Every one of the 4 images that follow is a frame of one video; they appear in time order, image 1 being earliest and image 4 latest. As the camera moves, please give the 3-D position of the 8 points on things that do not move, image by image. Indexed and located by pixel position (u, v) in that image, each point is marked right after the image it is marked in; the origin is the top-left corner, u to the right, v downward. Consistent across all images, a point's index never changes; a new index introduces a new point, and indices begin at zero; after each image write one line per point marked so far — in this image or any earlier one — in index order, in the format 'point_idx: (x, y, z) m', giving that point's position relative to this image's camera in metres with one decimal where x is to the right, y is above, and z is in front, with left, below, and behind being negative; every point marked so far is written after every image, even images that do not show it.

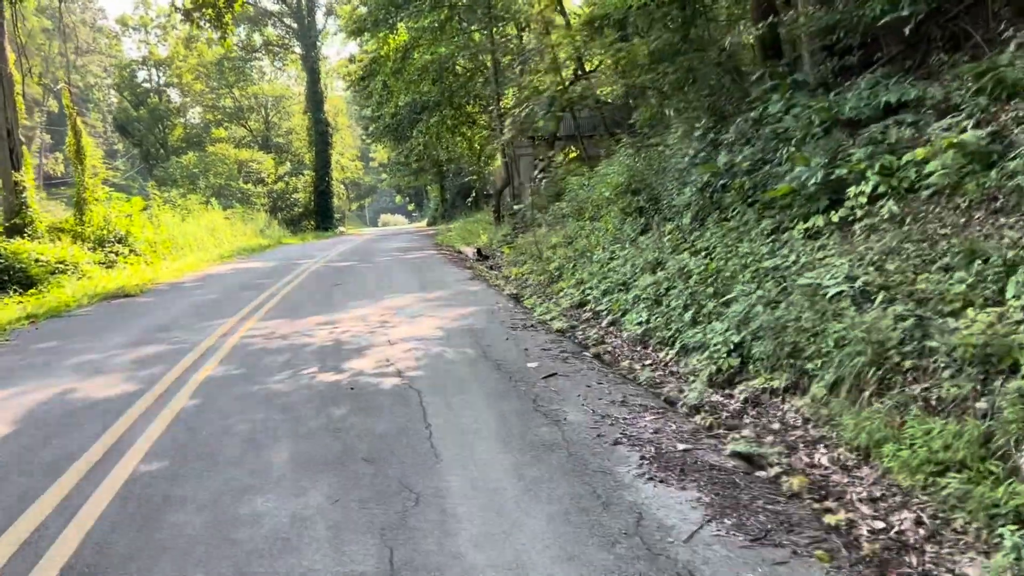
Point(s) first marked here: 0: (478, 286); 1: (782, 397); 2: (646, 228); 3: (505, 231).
0: (-0.4, 0.0, +11.5) m
1: (+1.6, -0.6, +5.3) m
2: (+1.6, +0.7, +10.8) m
3: (-0.1, +1.3, +20.0) m
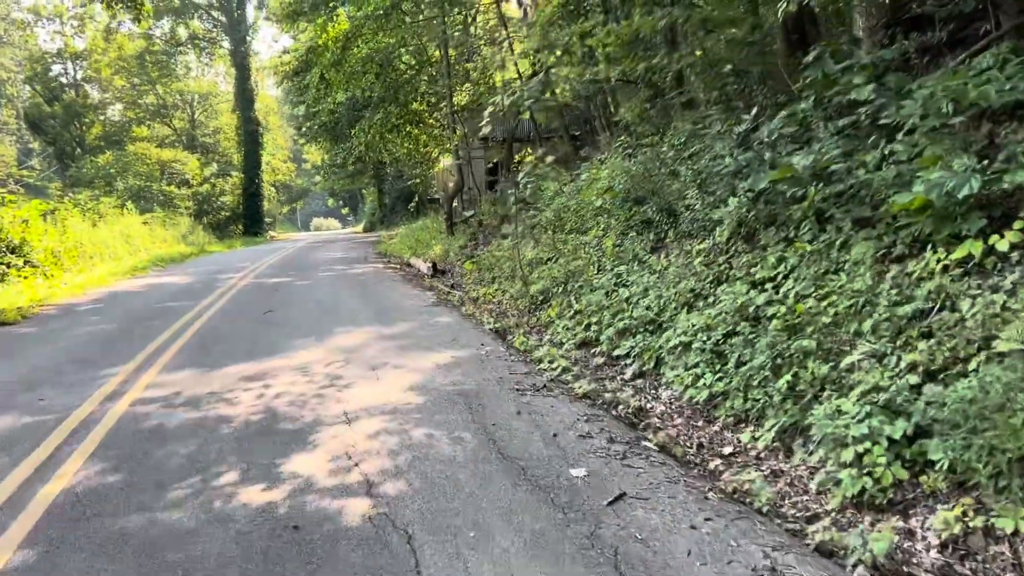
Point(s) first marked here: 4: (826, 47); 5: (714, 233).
0: (-0.7, -0.3, +9.3) m
1: (+1.8, -0.9, +3.2) m
2: (+1.5, +0.4, +8.8) m
3: (-1.0, +0.9, +17.7) m
4: (+2.6, +2.0, +7.5) m
5: (+1.7, +0.5, +7.7) m
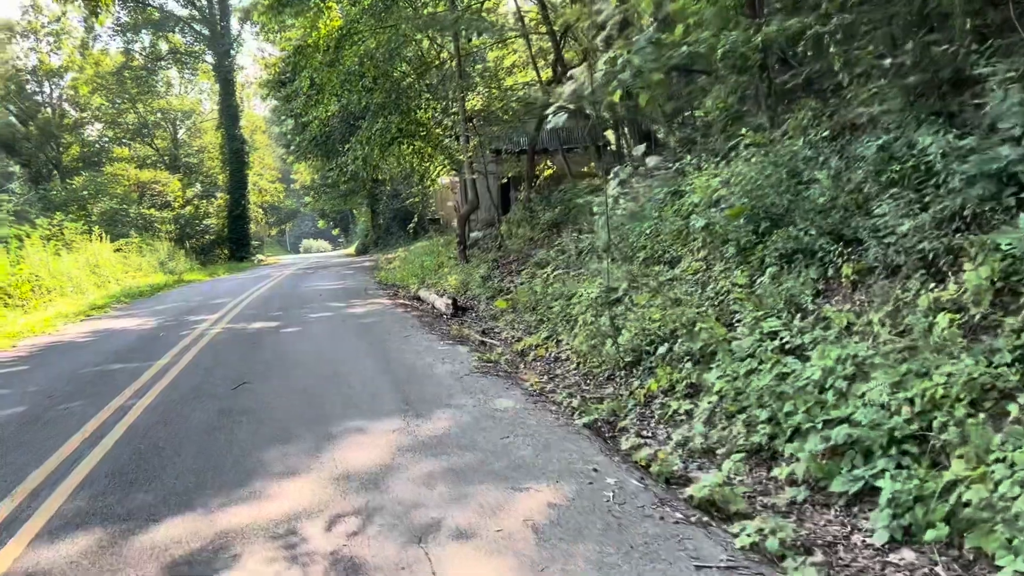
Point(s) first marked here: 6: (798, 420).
0: (0.0, -0.8, +6.2) m
1: (+2.5, -1.2, +0.2) m
2: (+2.1, 0.0, +5.8) m
3: (-0.5, +0.3, +14.7) m
4: (+3.2, +1.6, +4.5) m
5: (+2.4, +0.1, +4.7) m
6: (+1.5, -0.7, +4.6) m
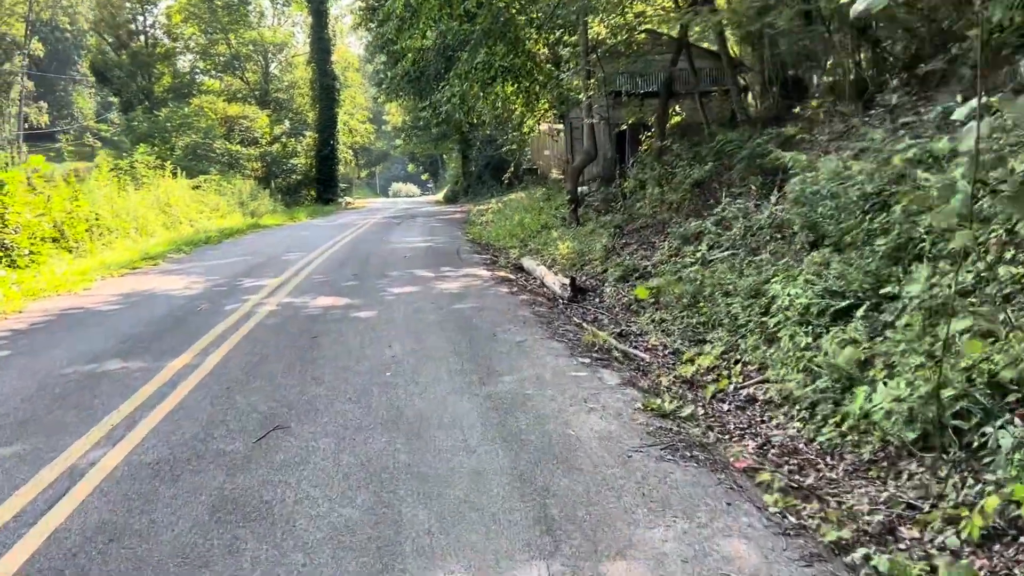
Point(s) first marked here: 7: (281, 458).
0: (+0.8, -0.9, +3.3) m
1: (+2.8, -1.8, -2.9) m
2: (+2.9, -0.3, +2.7) m
3: (+1.2, +0.6, +11.8) m
4: (+4.0, +1.3, +1.2) m
5: (+3.1, -0.3, +1.5) m
6: (+2.2, -1.0, +1.6) m
7: (-1.1, -0.8, +4.1) m
